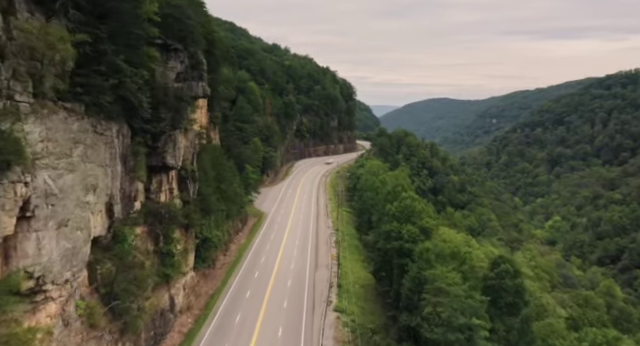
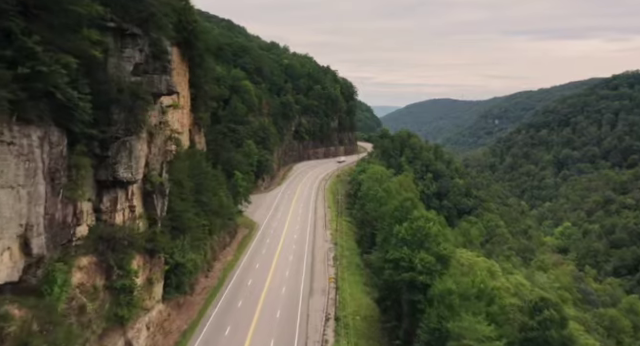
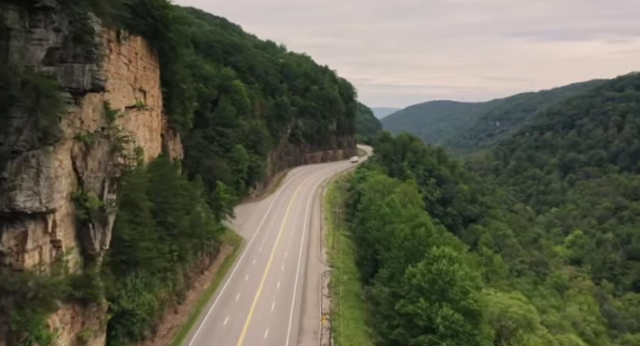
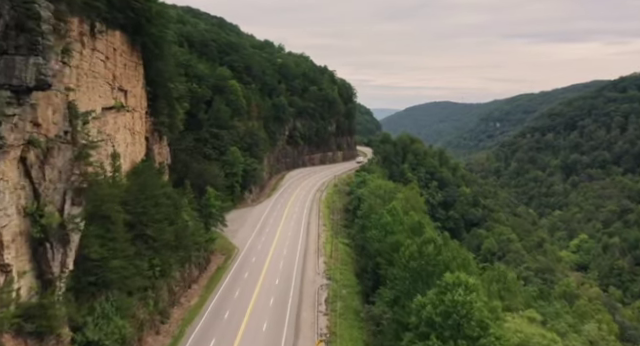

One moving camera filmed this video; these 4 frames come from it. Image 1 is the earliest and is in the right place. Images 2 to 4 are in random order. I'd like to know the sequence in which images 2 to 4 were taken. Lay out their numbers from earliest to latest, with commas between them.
2, 3, 4
